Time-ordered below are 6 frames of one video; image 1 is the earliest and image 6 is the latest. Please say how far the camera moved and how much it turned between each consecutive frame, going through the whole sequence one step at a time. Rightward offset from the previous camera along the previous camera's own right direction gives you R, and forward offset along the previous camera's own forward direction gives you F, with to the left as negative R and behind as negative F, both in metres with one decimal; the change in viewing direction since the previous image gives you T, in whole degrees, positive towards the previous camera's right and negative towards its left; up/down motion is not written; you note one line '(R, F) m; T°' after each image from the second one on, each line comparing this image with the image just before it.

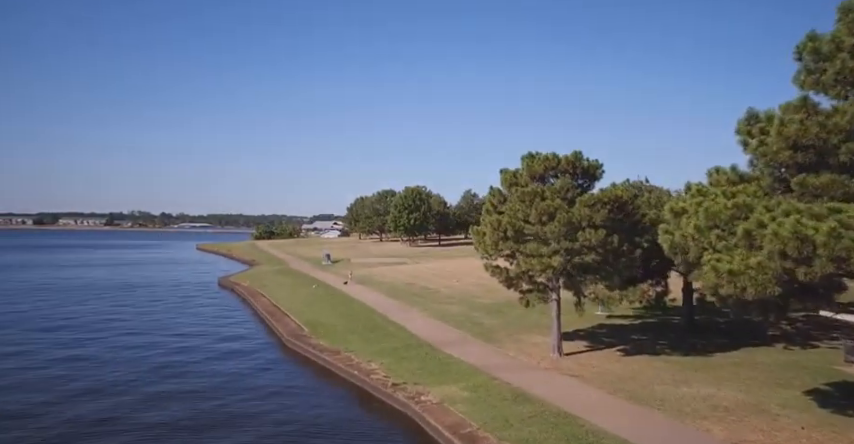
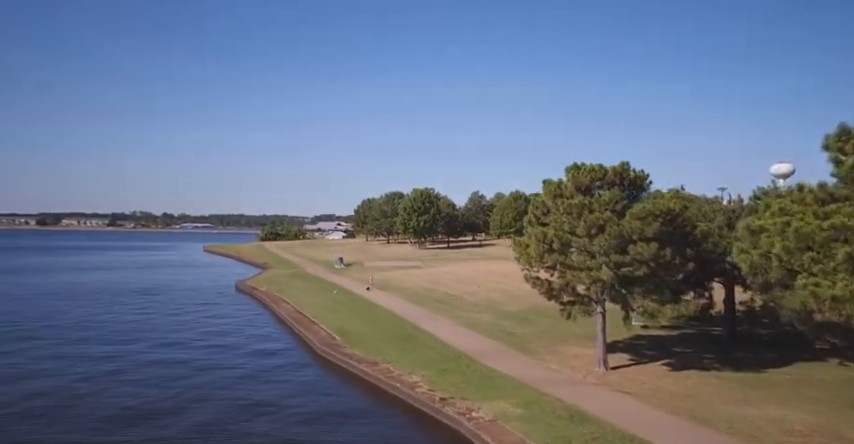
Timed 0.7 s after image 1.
(-1.1, +0.2) m; -2°
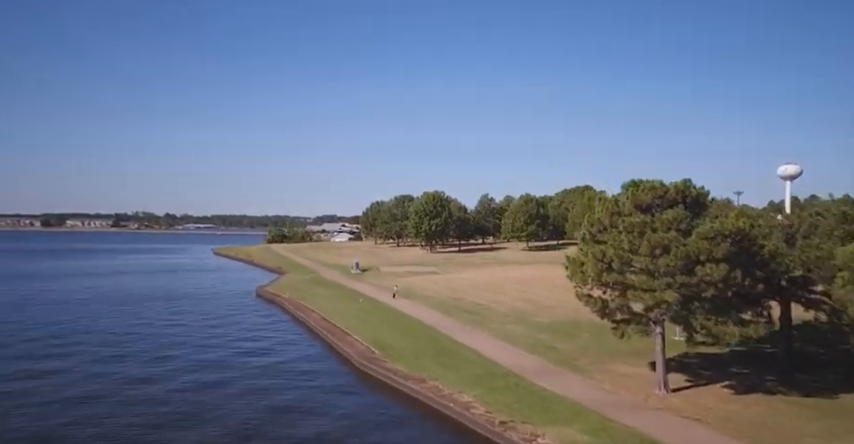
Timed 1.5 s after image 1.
(-1.4, +0.3) m; -3°
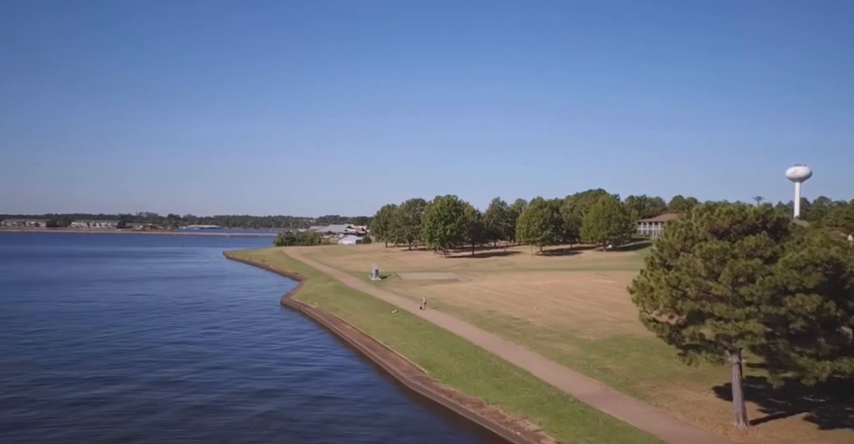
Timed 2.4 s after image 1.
(-1.7, +0.2) m; -4°
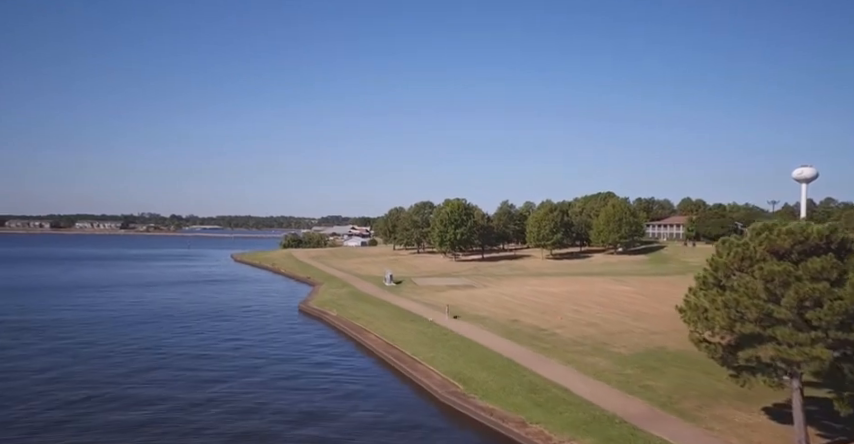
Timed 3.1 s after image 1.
(-1.3, +0.1) m; -3°
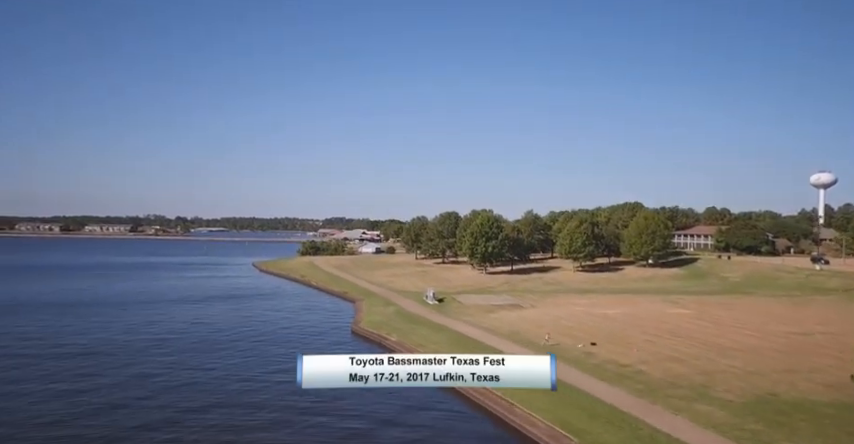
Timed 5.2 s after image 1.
(-4.4, +0.4) m; -8°
